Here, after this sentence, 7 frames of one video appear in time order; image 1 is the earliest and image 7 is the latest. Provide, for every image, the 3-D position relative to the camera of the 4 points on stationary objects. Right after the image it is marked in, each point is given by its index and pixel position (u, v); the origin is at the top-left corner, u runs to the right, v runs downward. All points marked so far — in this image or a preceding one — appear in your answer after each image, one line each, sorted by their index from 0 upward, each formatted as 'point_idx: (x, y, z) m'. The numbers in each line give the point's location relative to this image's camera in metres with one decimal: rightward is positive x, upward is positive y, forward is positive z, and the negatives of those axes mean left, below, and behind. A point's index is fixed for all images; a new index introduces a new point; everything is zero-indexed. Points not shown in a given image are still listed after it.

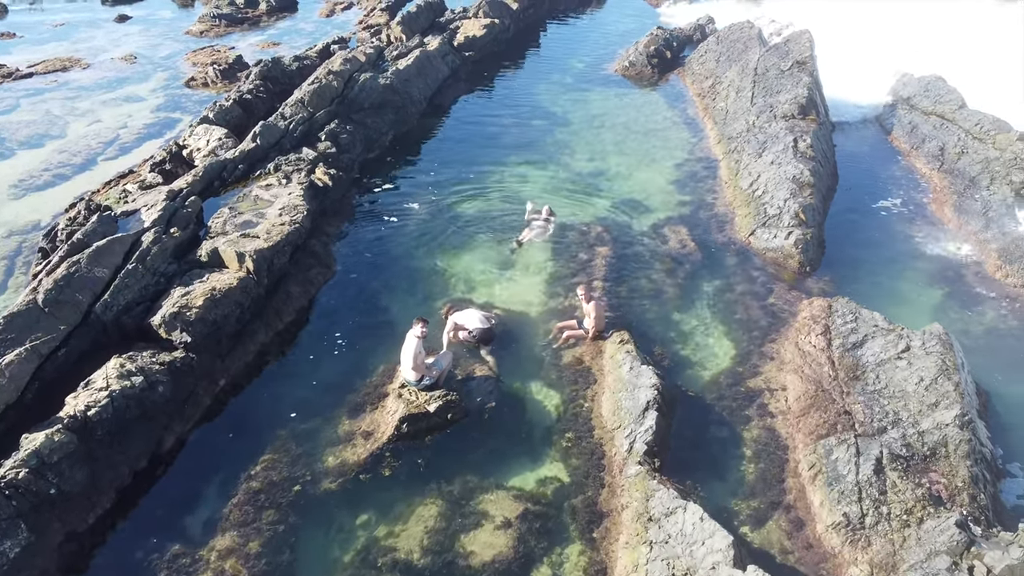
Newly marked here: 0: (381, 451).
0: (-2.5, -3.1, +12.3) m
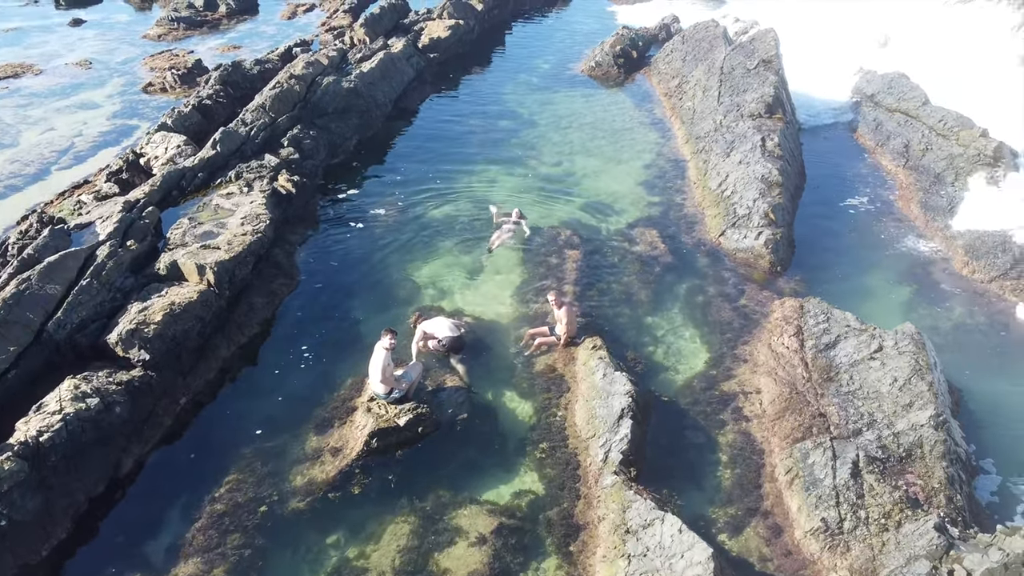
0: (-3.0, -3.4, +11.9) m
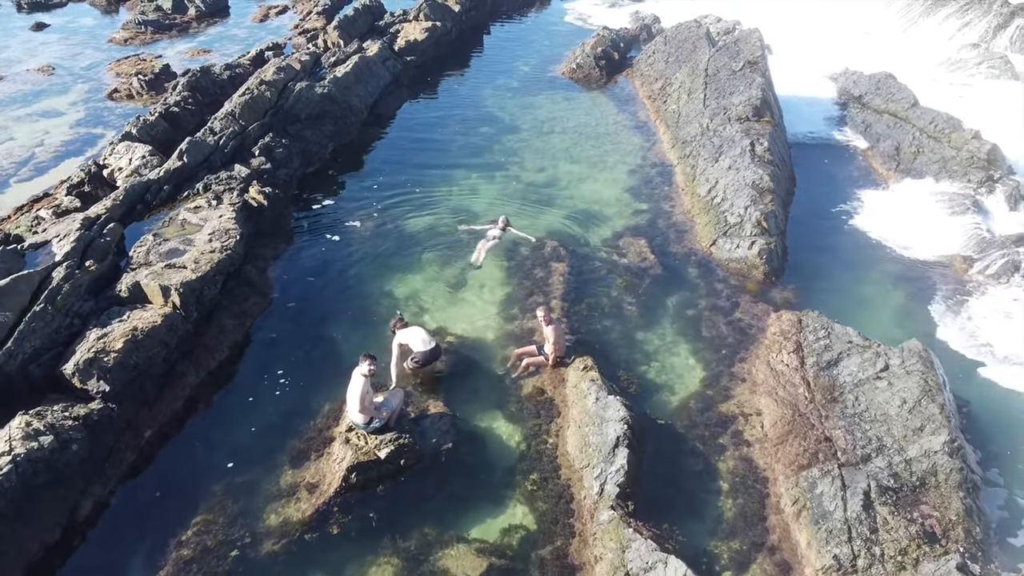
0: (-3.2, -3.8, +11.1) m
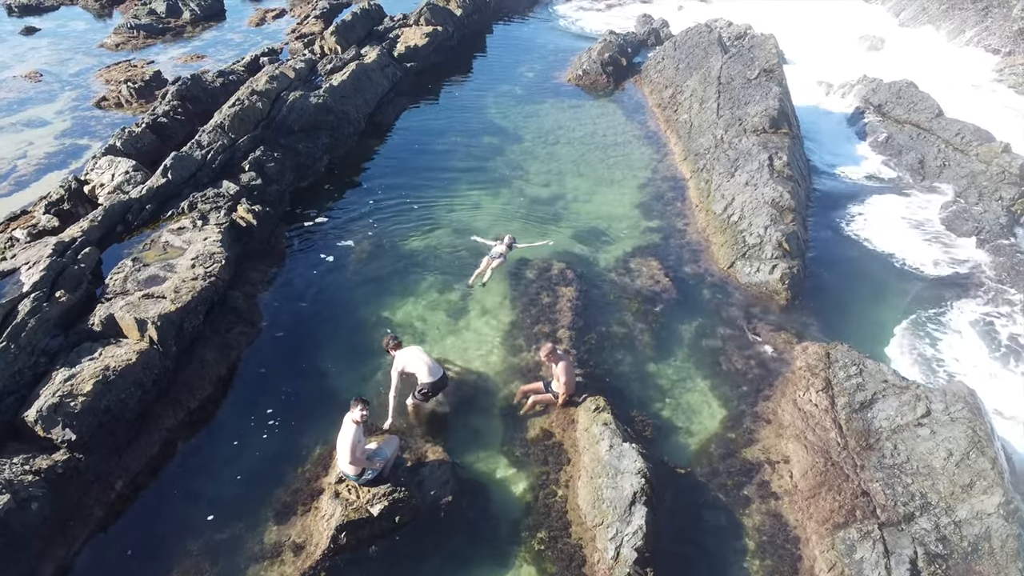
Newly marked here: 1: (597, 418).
0: (-3.1, -4.4, +10.1) m
1: (+1.6, -2.4, +11.9) m
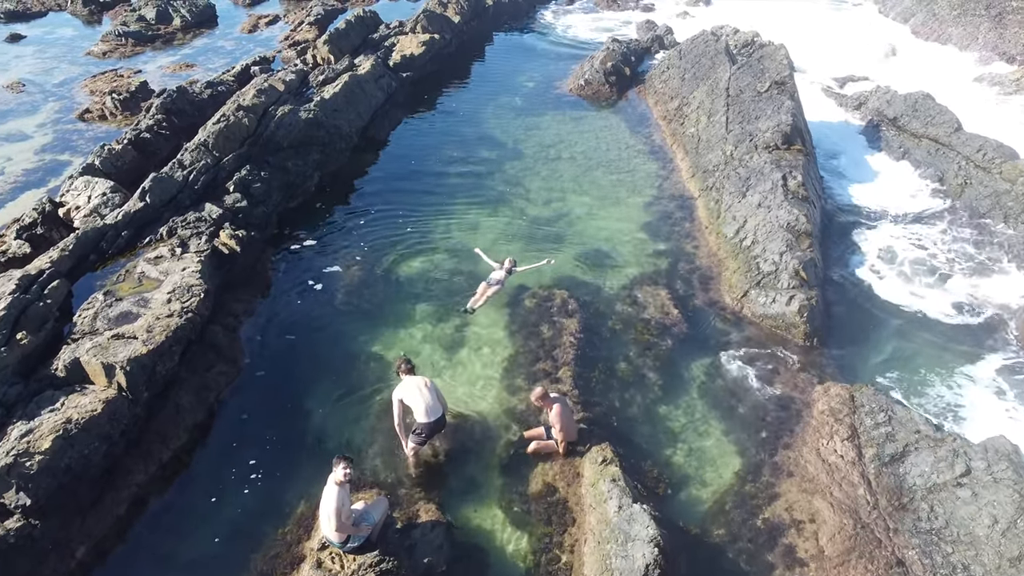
0: (-3.1, -5.2, +9.1) m
1: (+1.6, -3.1, +10.9) m
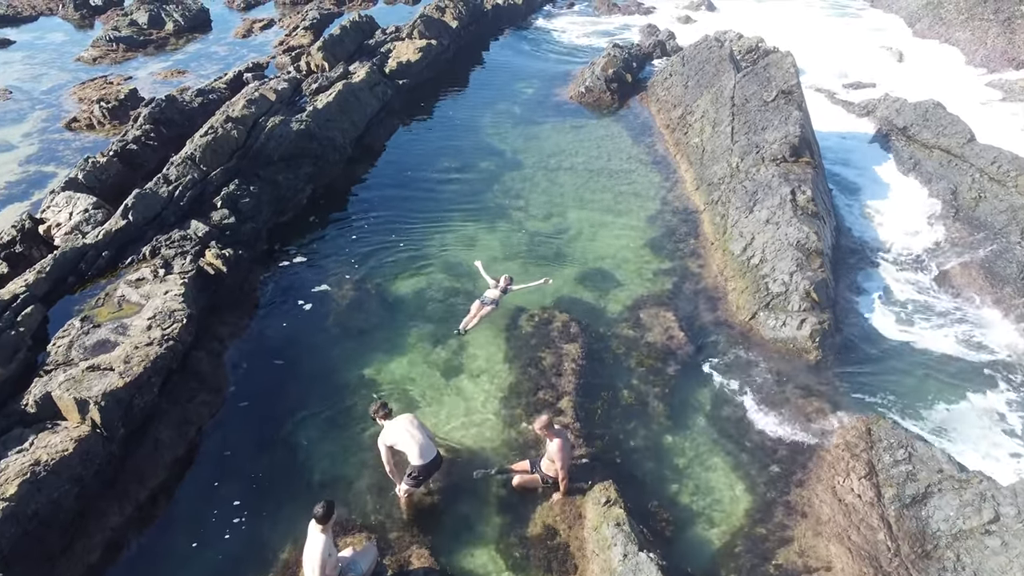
0: (-3.1, -5.7, +8.4) m
1: (+1.5, -3.6, +10.3) m
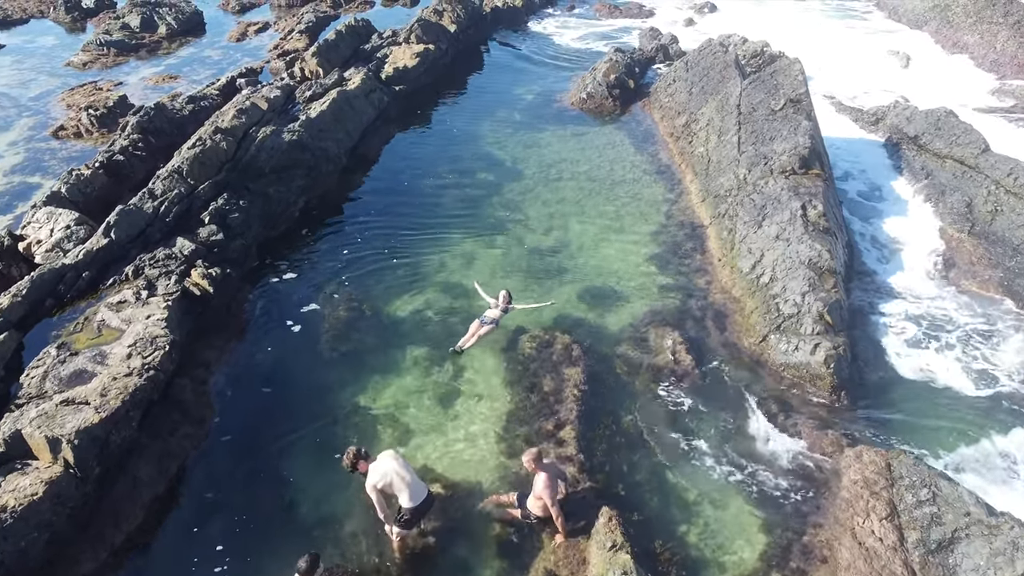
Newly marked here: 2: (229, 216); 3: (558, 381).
0: (-3.1, -6.2, +7.8) m
1: (+1.5, -4.1, +9.6) m
2: (-7.4, +1.9, +16.7) m
3: (+1.0, -2.0, +13.3) m
